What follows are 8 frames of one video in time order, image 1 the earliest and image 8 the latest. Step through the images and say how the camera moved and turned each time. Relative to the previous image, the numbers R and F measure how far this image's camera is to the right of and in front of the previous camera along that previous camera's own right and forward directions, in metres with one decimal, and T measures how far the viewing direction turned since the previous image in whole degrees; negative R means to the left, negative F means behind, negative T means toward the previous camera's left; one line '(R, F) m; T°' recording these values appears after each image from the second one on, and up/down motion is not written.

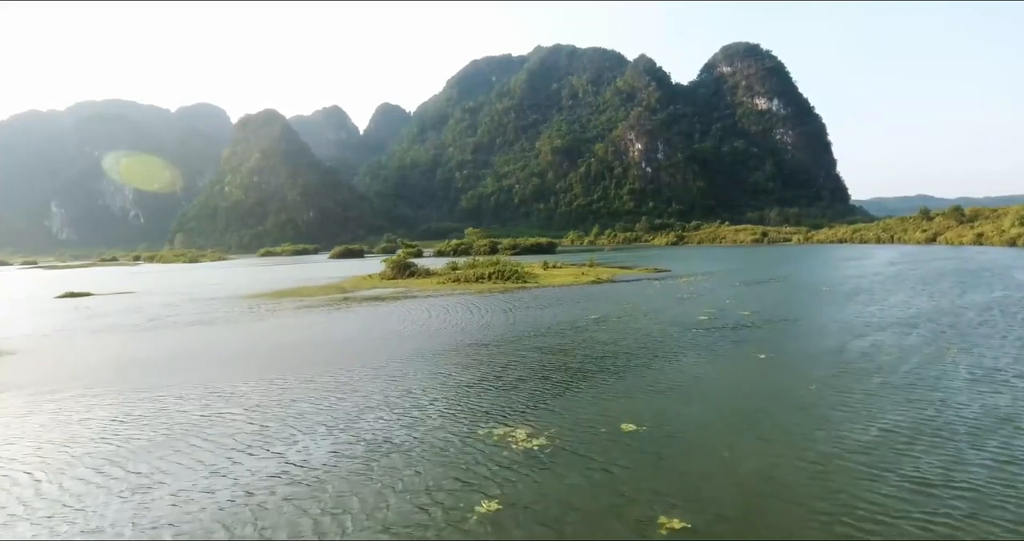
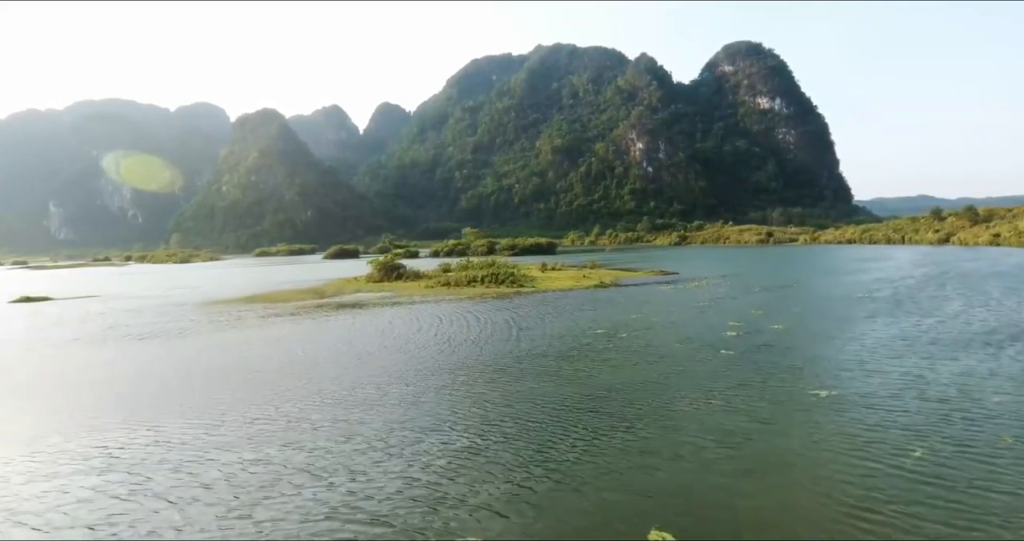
(+0.3, +4.1) m; 0°
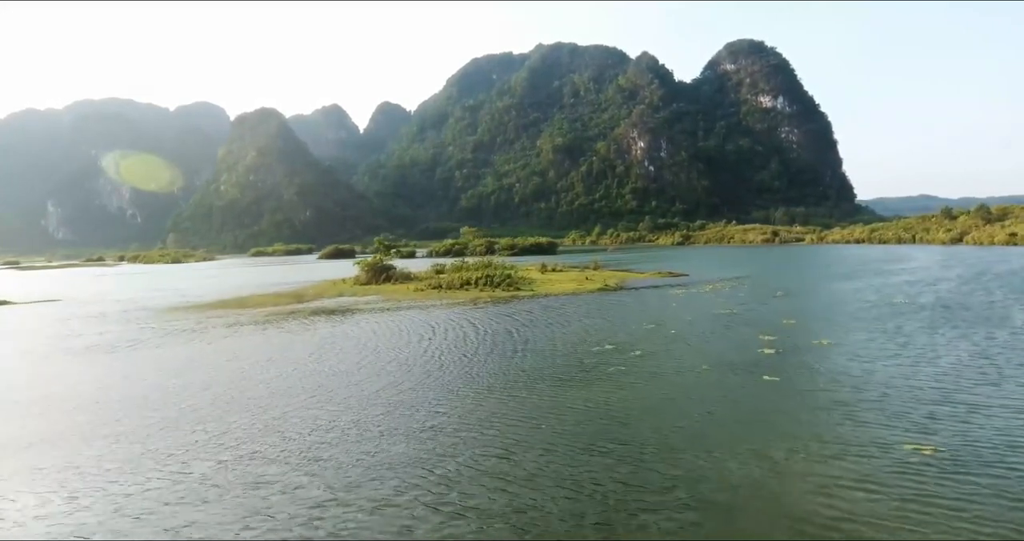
(+0.2, +3.7) m; 0°
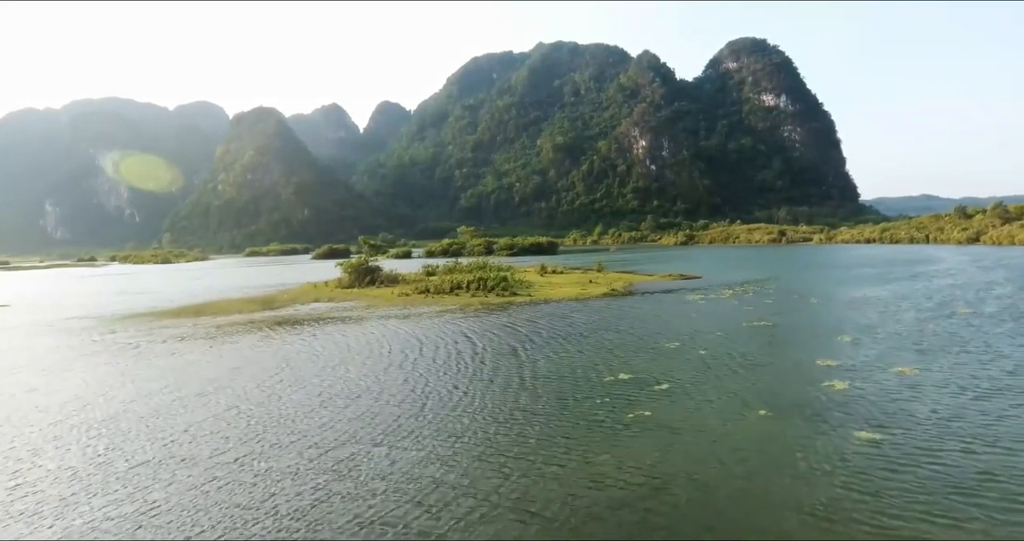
(+0.3, +4.4) m; 0°
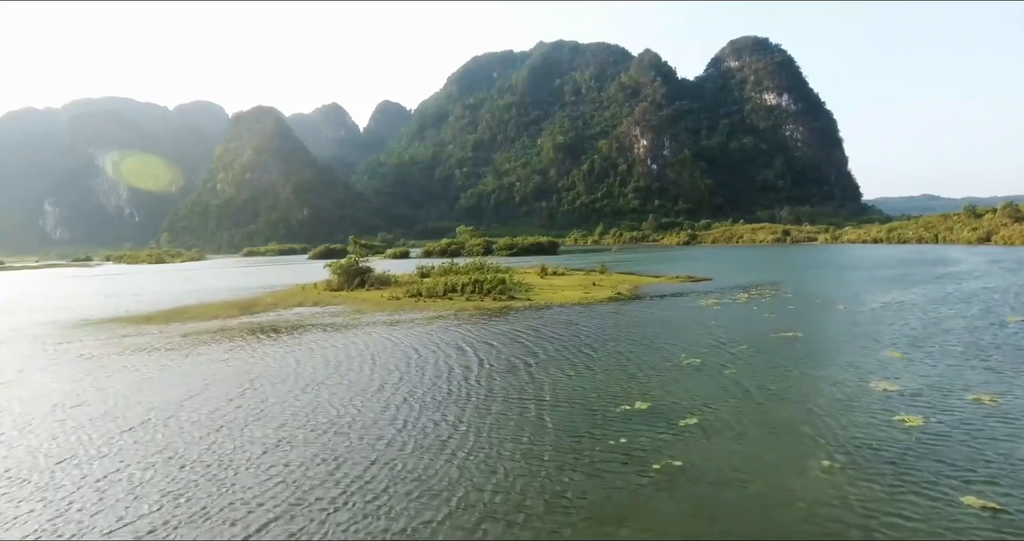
(+0.1, +2.6) m; 0°
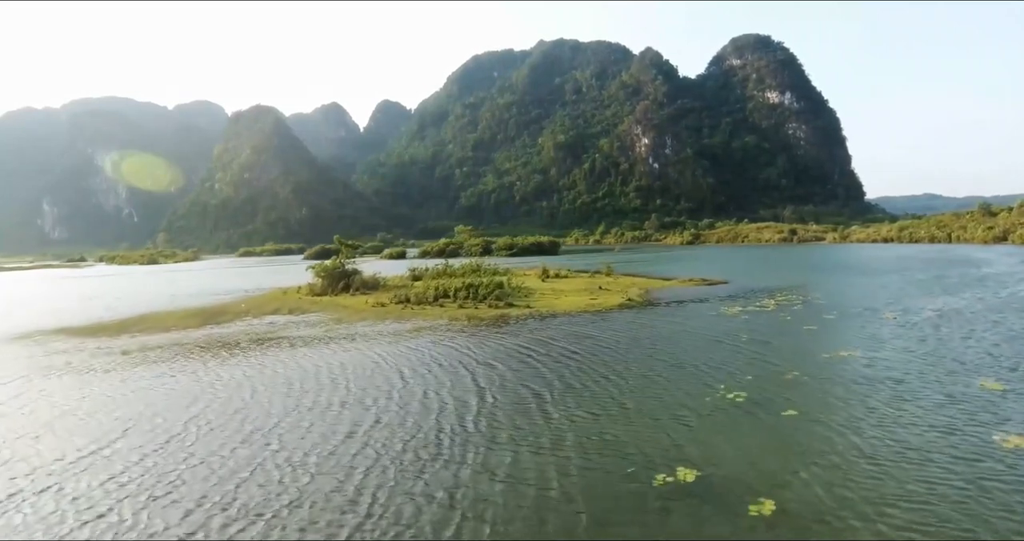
(+0.1, +3.6) m; 0°
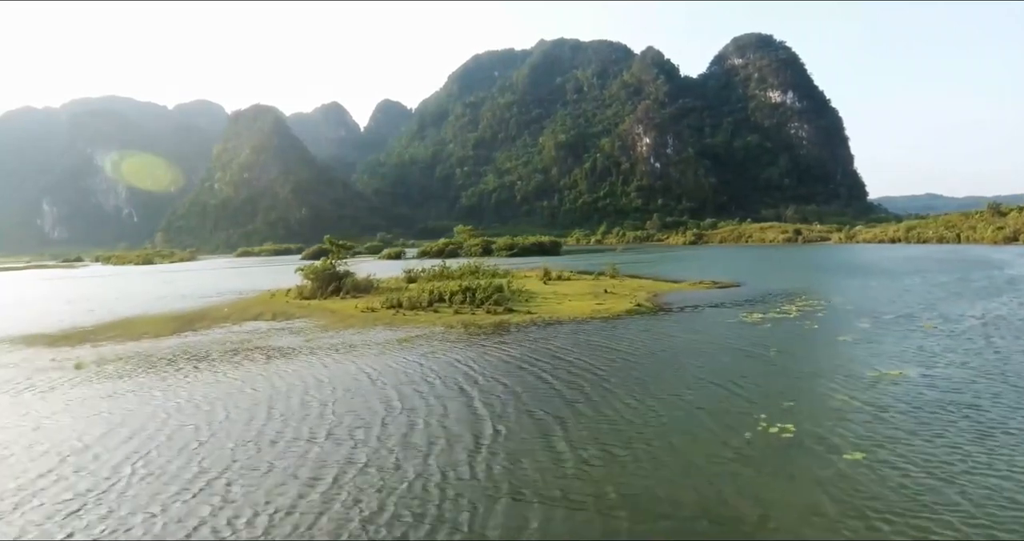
(0.0, +2.2) m; 0°
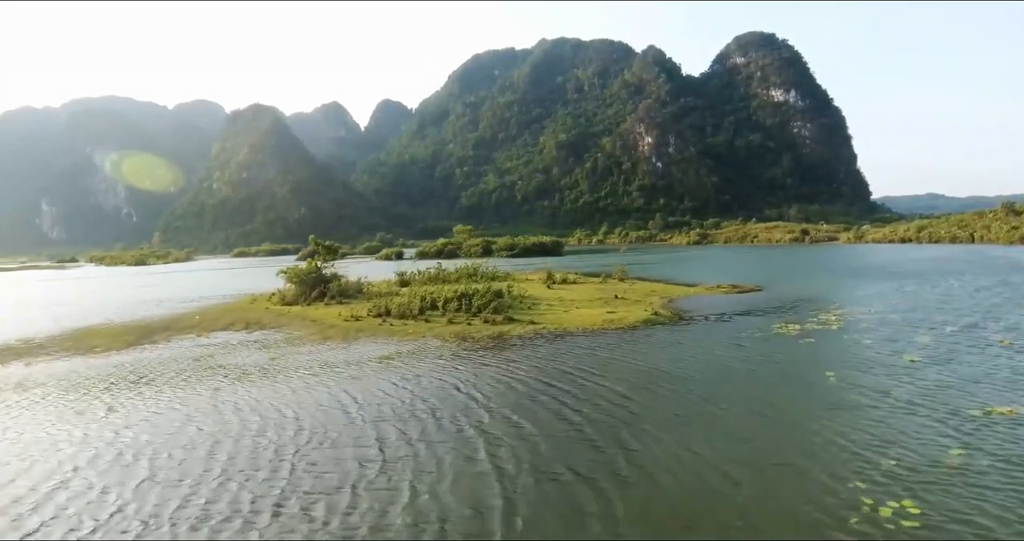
(0.0, +3.2) m; 0°
